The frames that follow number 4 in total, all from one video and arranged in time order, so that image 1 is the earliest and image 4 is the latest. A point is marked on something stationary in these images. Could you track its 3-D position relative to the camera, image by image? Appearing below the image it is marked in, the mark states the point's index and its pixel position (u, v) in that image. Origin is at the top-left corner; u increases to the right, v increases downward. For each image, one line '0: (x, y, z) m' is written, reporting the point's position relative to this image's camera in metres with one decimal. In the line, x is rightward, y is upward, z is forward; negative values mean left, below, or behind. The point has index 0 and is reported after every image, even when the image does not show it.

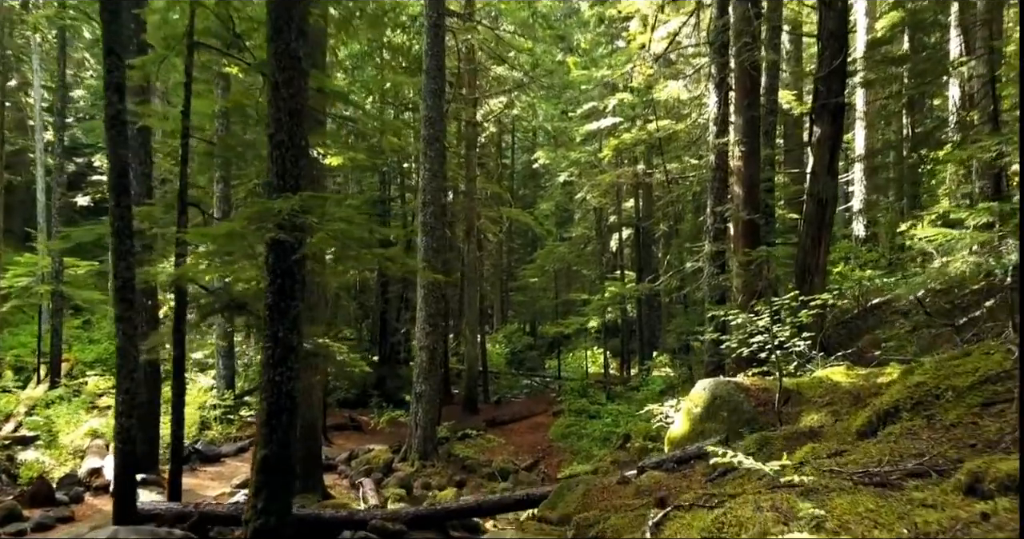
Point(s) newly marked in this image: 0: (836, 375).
0: (+3.7, -1.2, +7.6) m
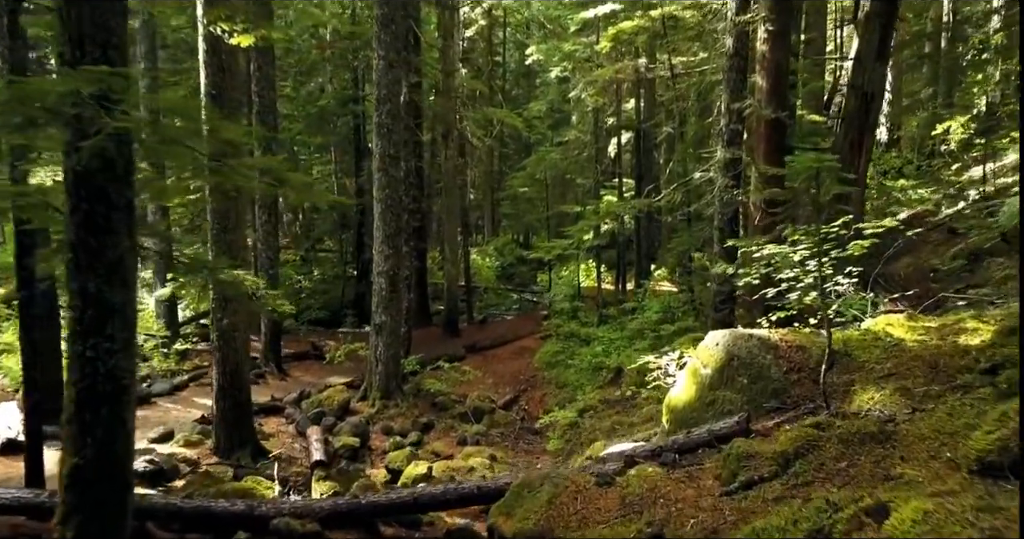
0: (+3.3, -0.5, +5.7) m
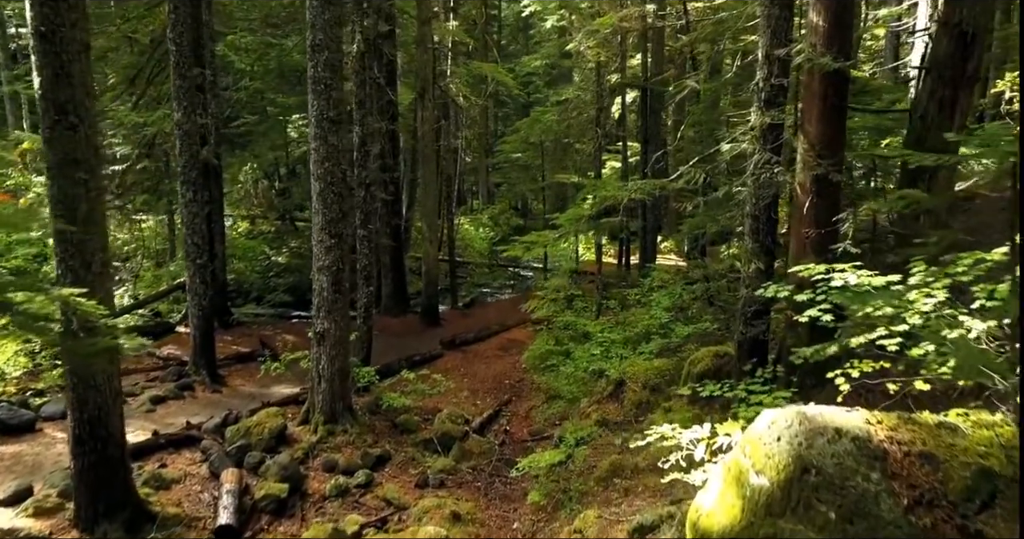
0: (+2.9, -0.8, +3.4) m
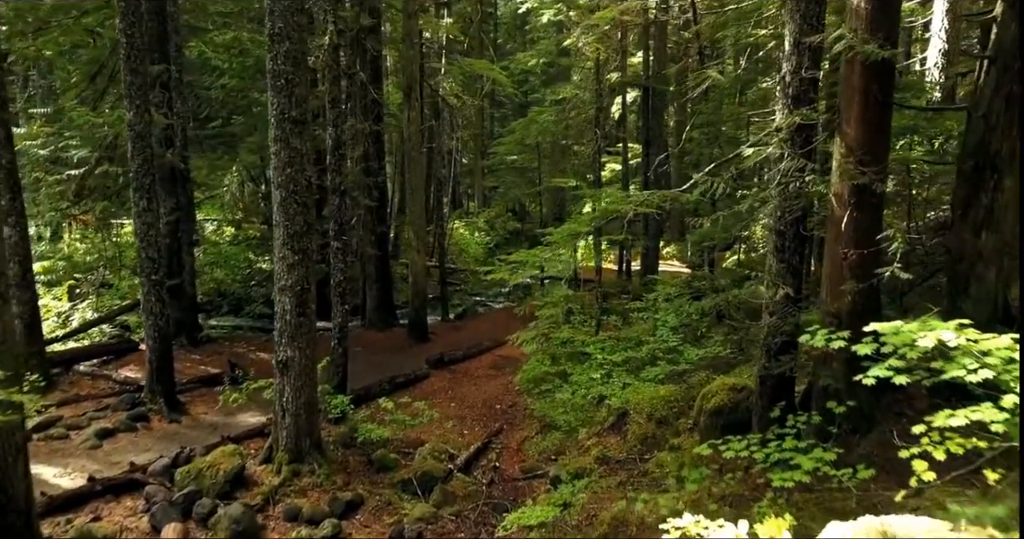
0: (+2.8, -1.0, +2.3) m
